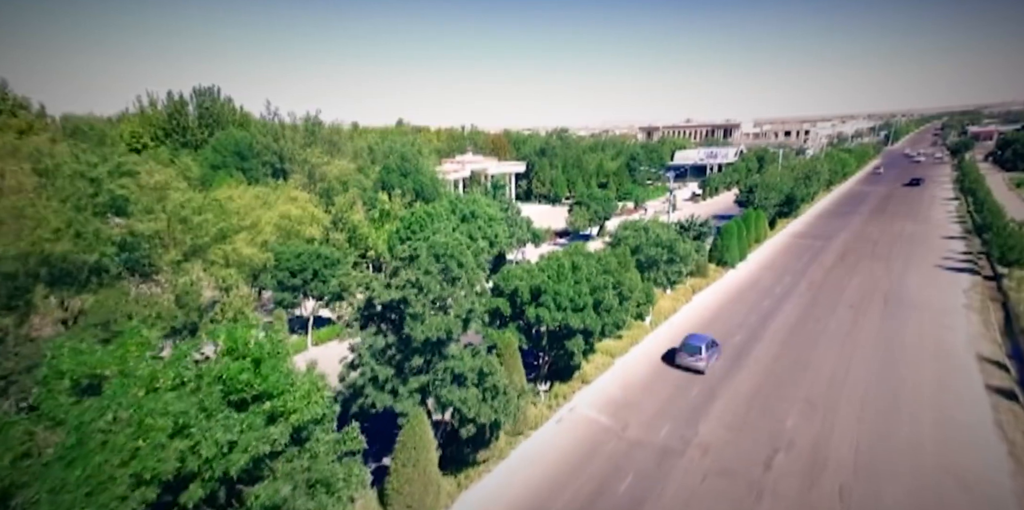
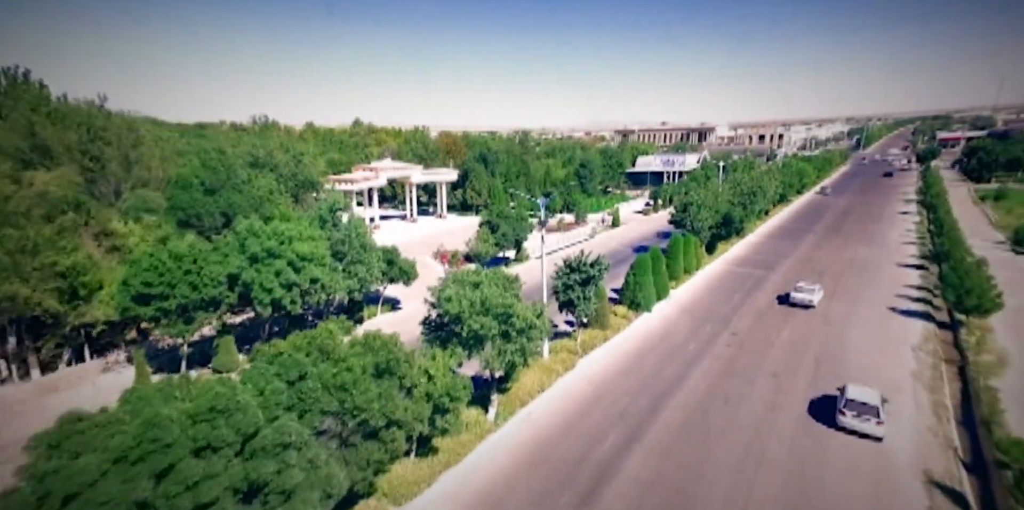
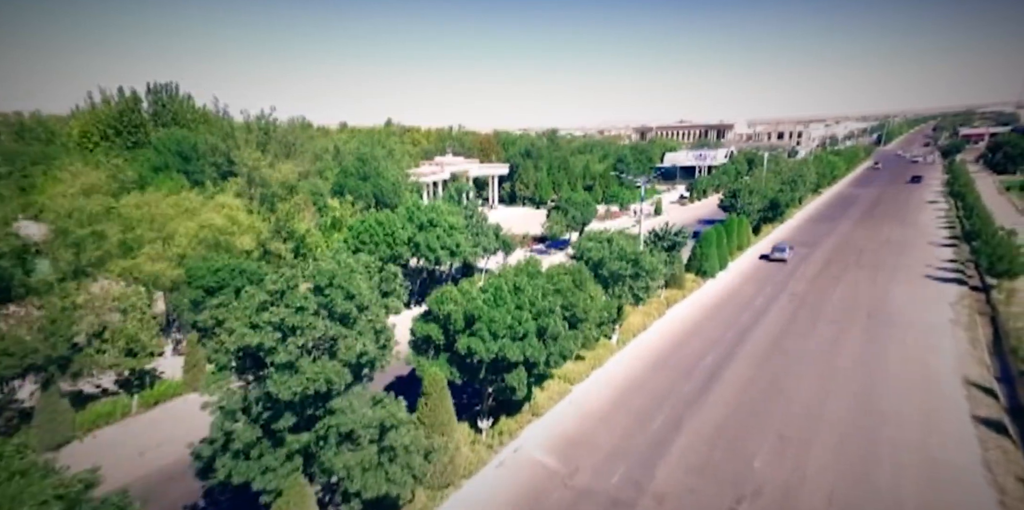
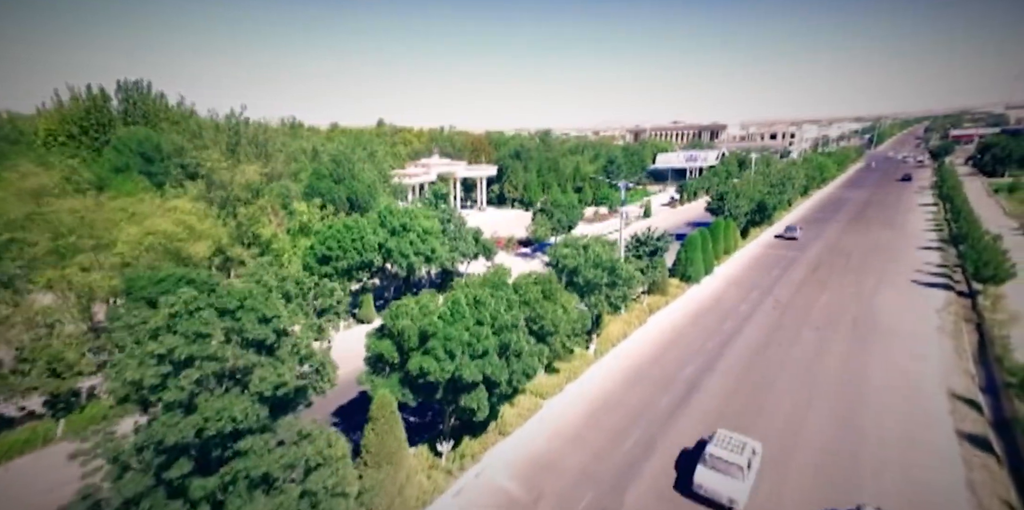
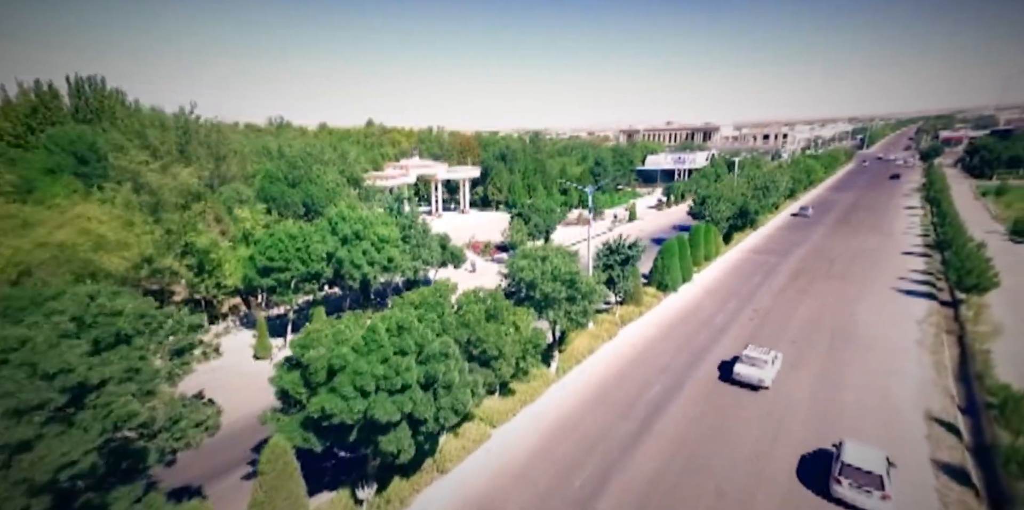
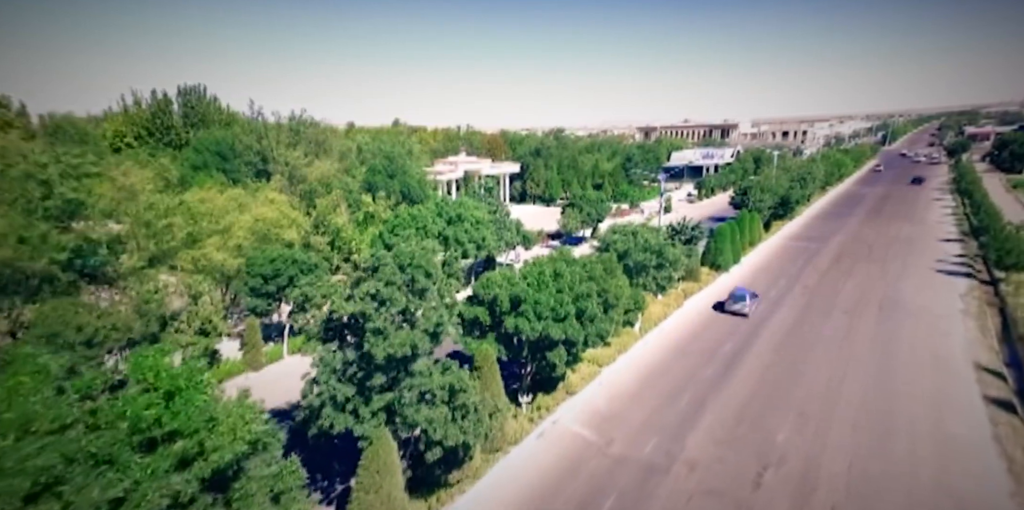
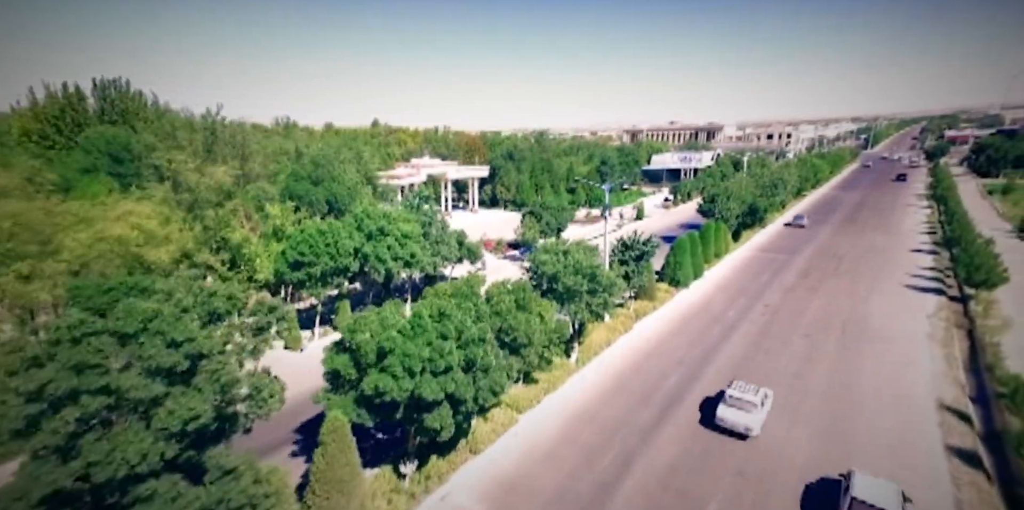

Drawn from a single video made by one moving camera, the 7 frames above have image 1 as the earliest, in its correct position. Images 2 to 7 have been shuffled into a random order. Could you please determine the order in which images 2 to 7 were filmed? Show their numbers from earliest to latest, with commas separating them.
6, 3, 4, 7, 5, 2
